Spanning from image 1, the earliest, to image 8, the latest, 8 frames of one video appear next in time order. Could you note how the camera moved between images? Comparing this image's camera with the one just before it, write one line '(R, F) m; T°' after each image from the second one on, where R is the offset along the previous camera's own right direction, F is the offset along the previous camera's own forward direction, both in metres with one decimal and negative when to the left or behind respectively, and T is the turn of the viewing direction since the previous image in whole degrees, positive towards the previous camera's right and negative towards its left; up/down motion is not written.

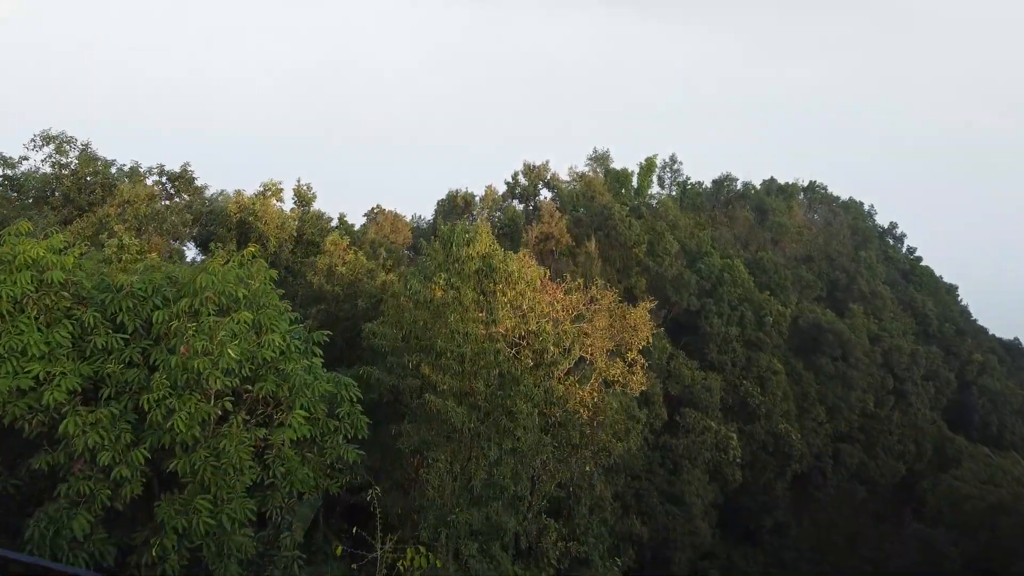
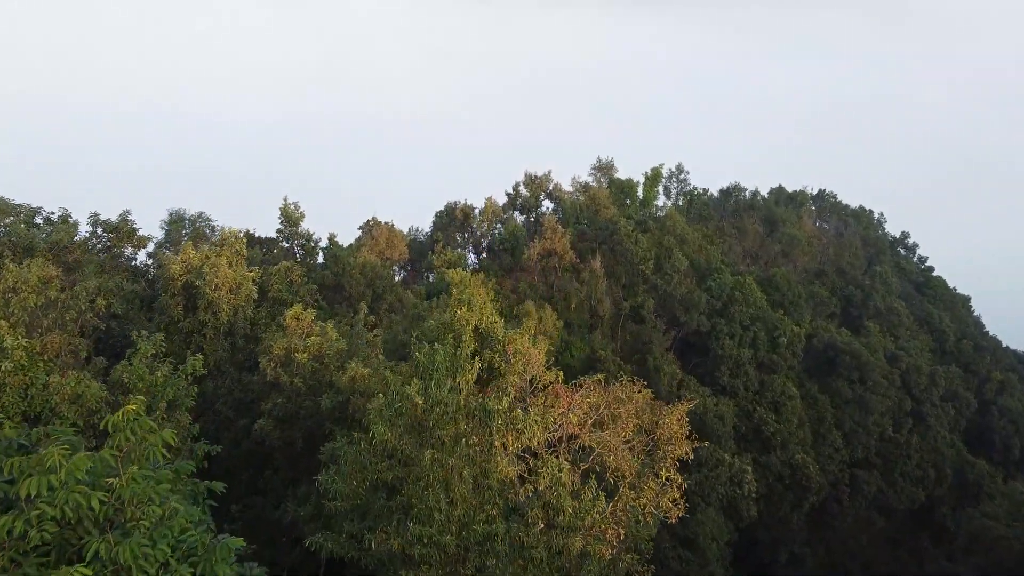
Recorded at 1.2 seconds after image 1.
(0.0, +1.4) m; 0°
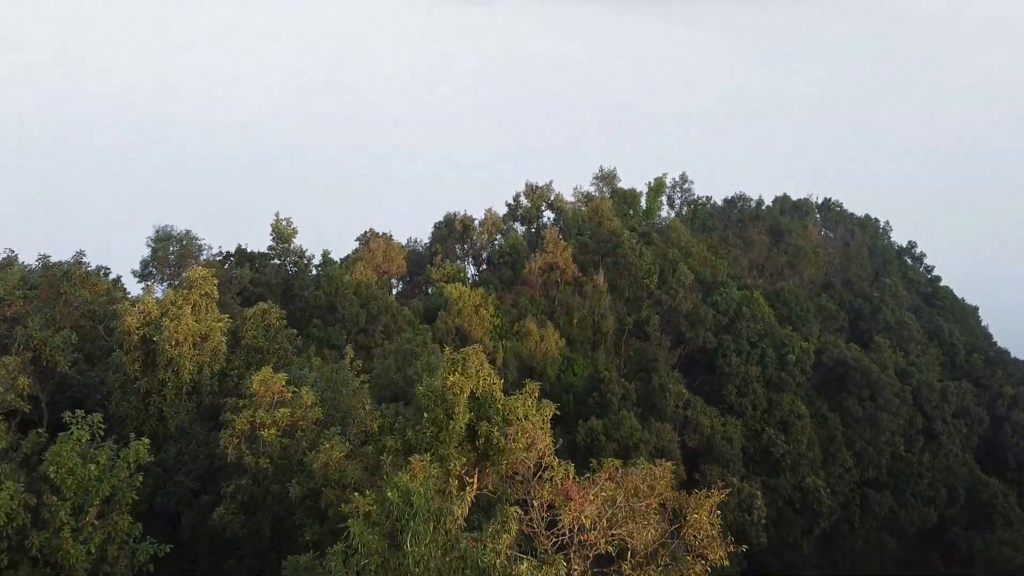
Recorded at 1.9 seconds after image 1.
(0.0, +0.8) m; 0°
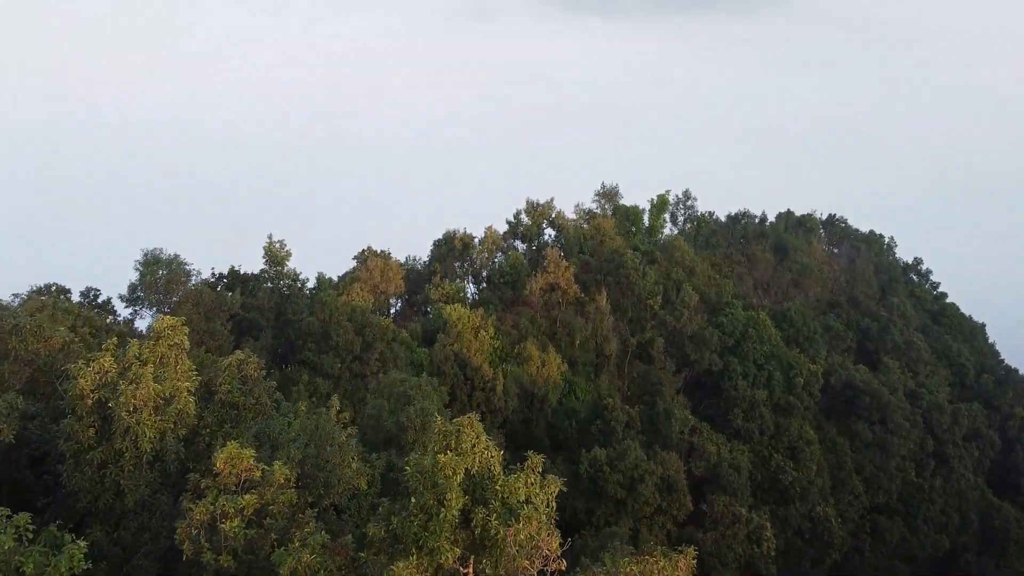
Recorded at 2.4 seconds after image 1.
(0.0, +0.7) m; 0°
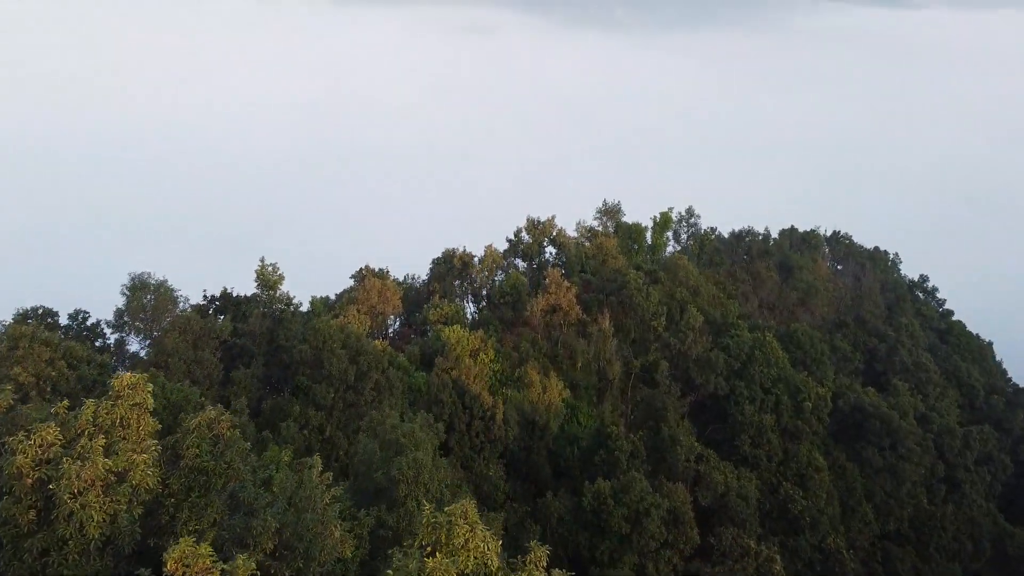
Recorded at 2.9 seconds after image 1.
(0.0, +0.7) m; 0°
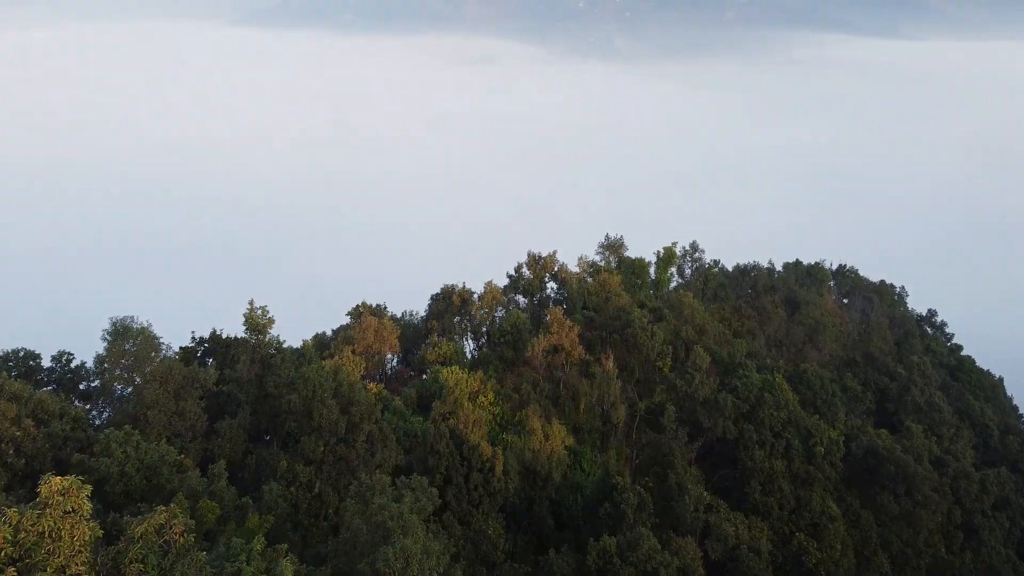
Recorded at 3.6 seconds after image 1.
(0.0, +0.8) m; 0°
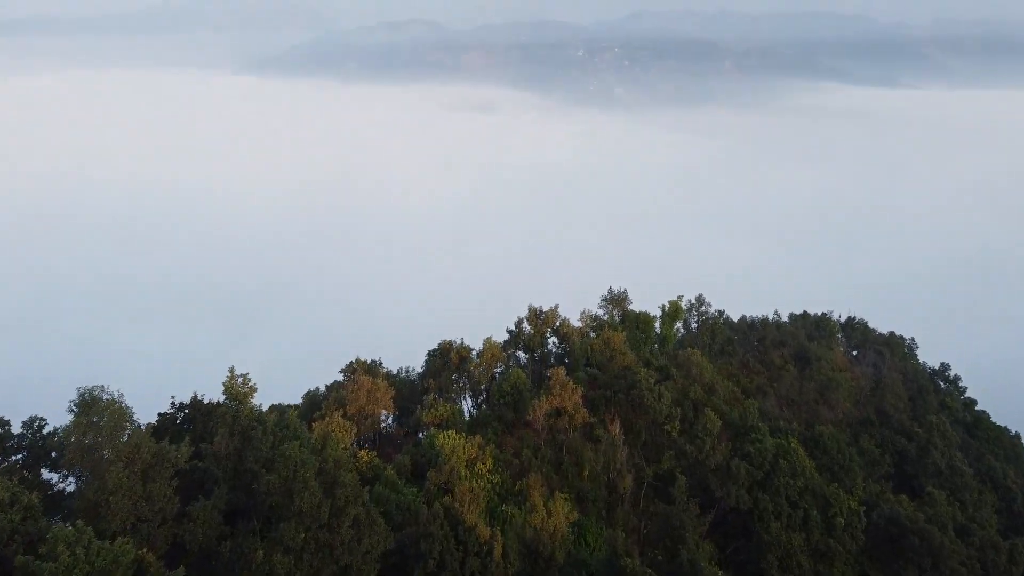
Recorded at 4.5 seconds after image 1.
(0.0, +1.2) m; 0°
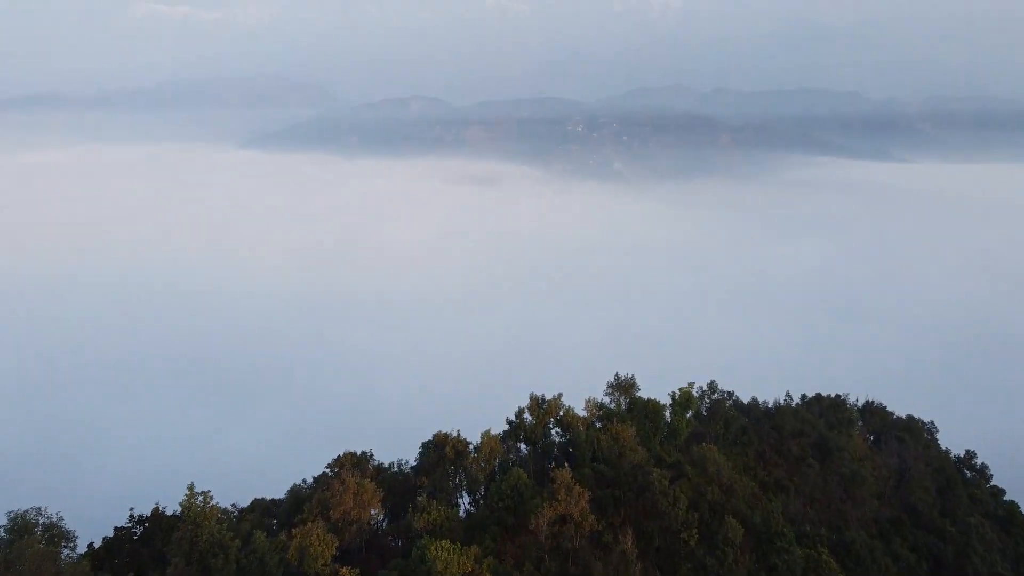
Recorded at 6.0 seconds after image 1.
(0.0, +1.9) m; 0°
